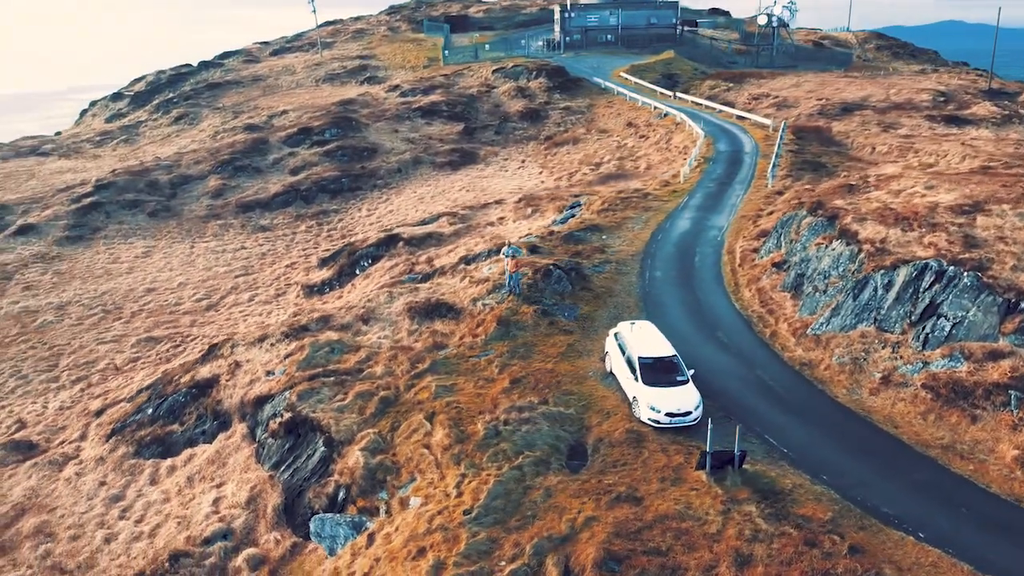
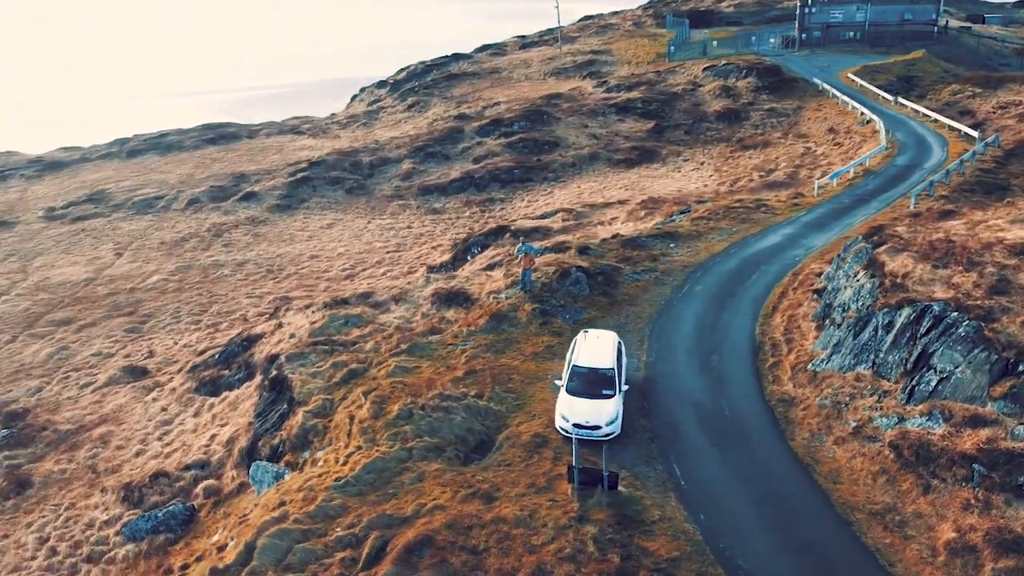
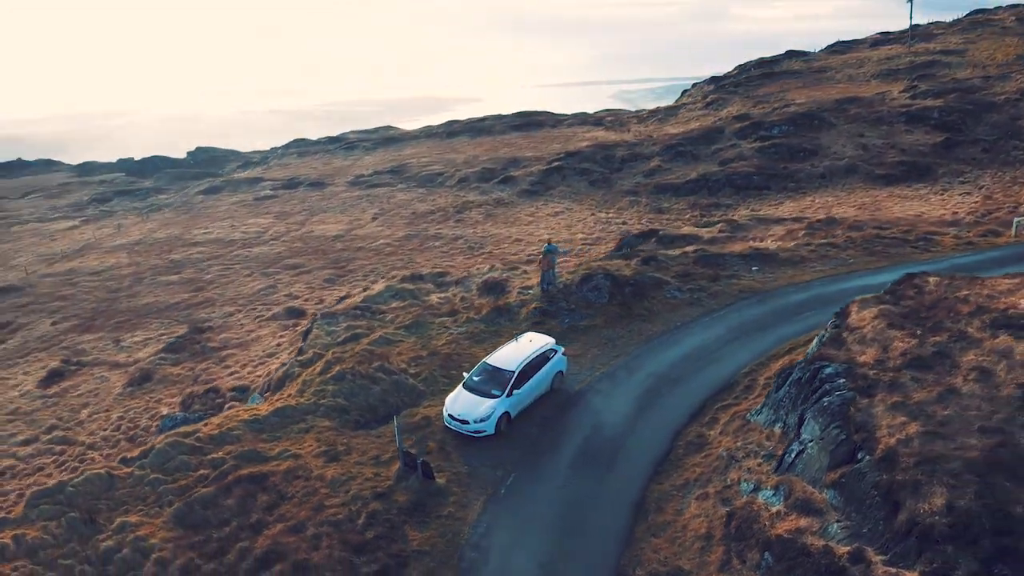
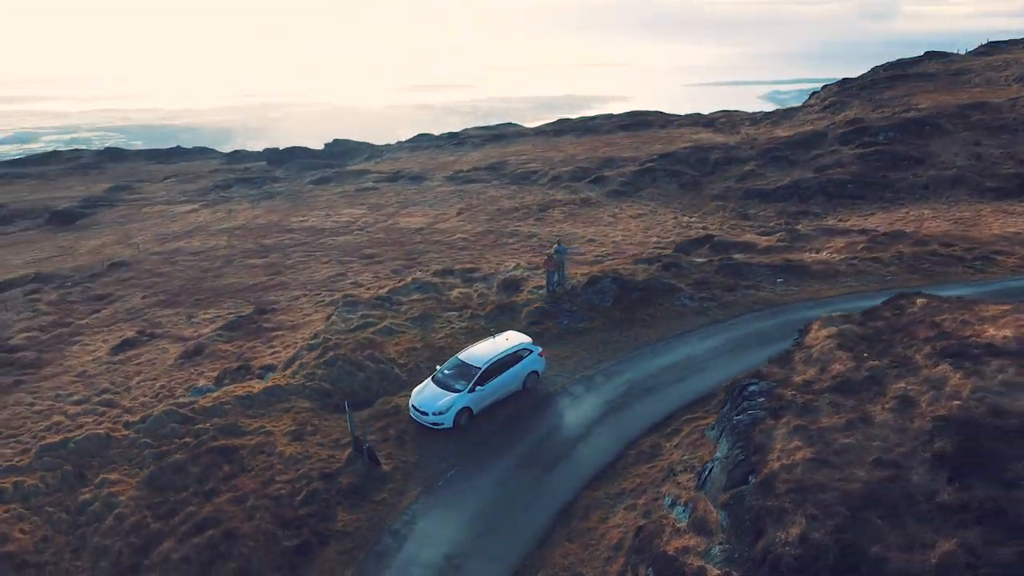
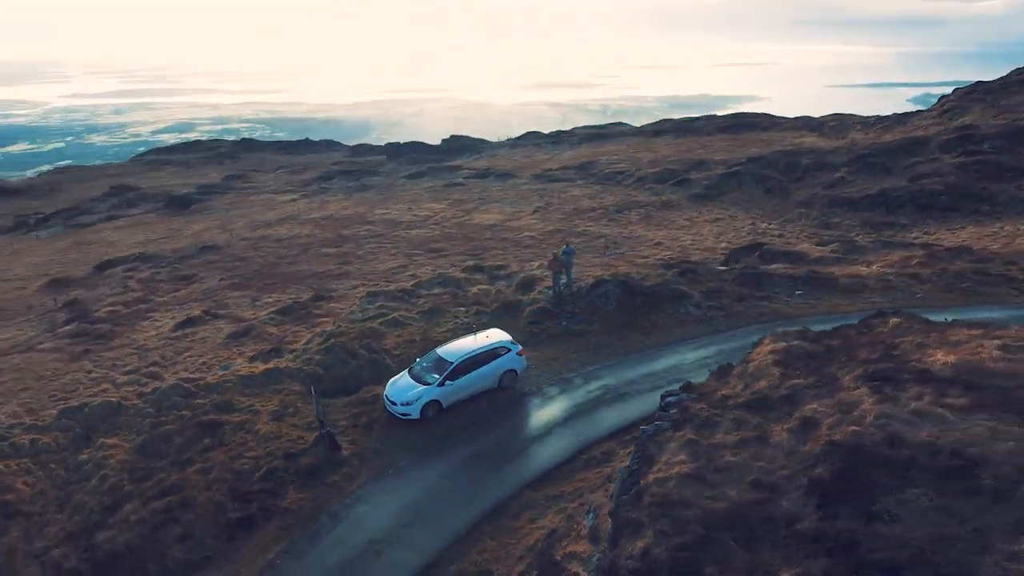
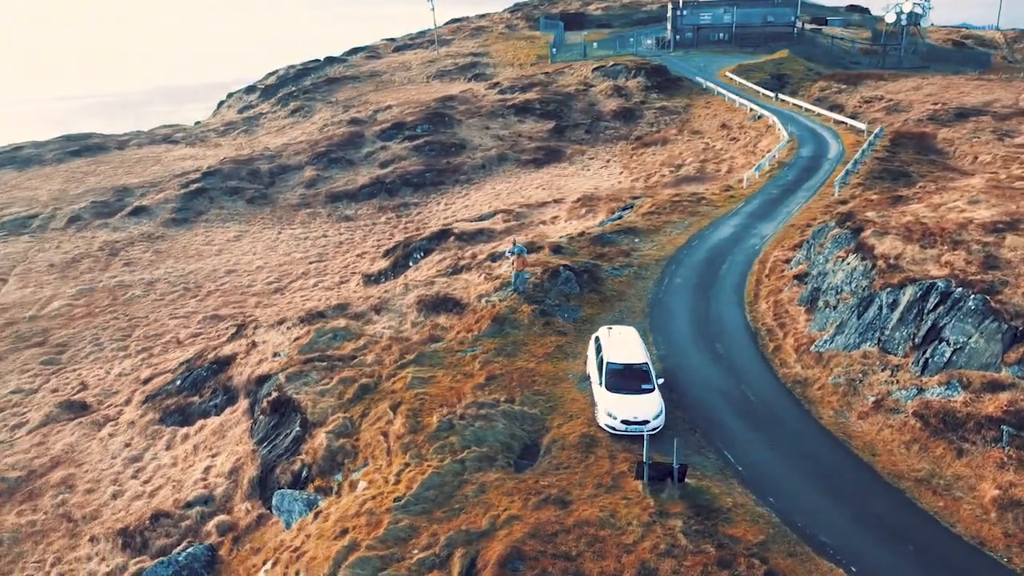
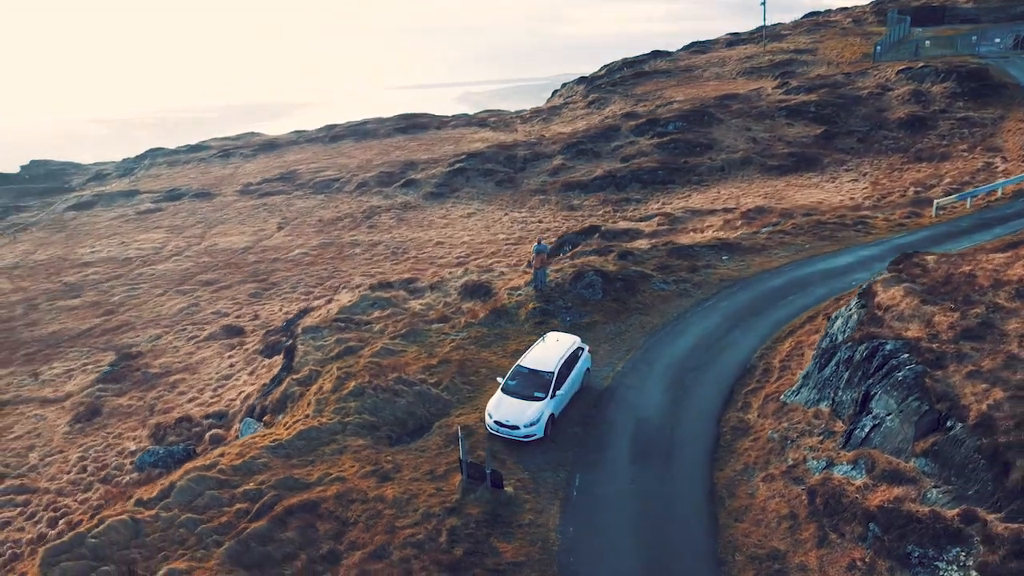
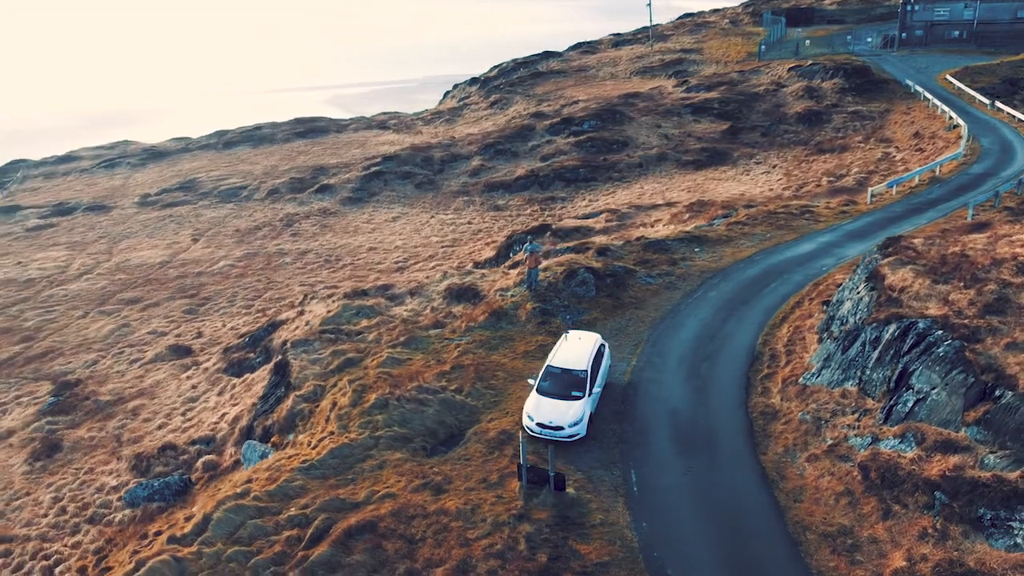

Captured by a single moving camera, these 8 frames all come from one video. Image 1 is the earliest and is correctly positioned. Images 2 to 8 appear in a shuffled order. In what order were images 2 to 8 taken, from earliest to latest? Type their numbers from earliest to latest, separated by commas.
6, 2, 8, 7, 3, 4, 5
